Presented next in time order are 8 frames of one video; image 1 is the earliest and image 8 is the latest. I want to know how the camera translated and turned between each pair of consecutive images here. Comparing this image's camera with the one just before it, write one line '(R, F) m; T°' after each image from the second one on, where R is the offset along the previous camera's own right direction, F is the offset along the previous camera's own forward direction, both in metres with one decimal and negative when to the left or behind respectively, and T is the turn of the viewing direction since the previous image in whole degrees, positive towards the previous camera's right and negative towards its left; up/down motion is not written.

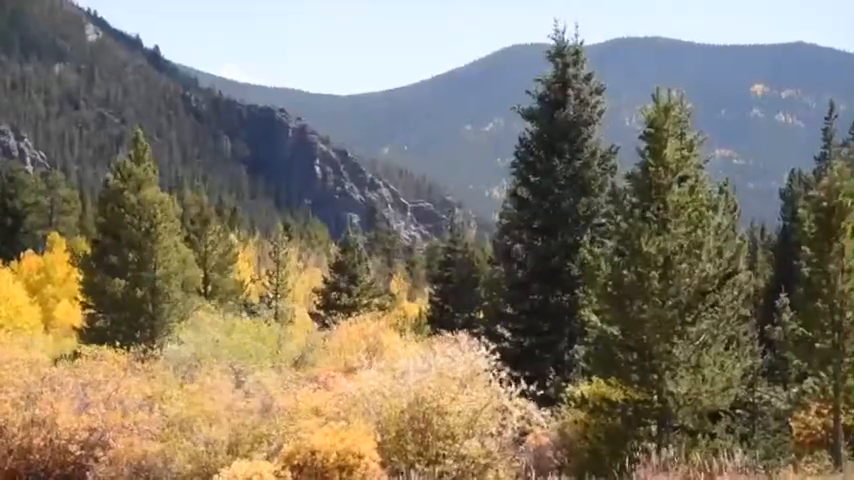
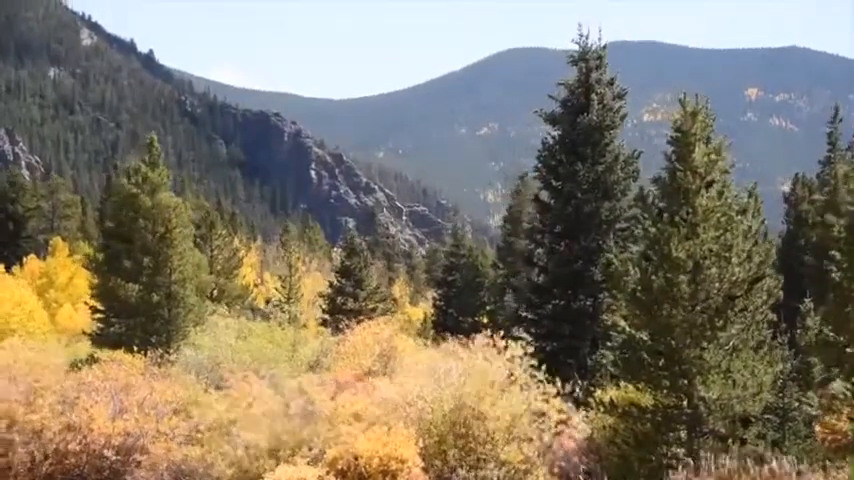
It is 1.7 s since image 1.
(-0.4, 0.0) m; -1°
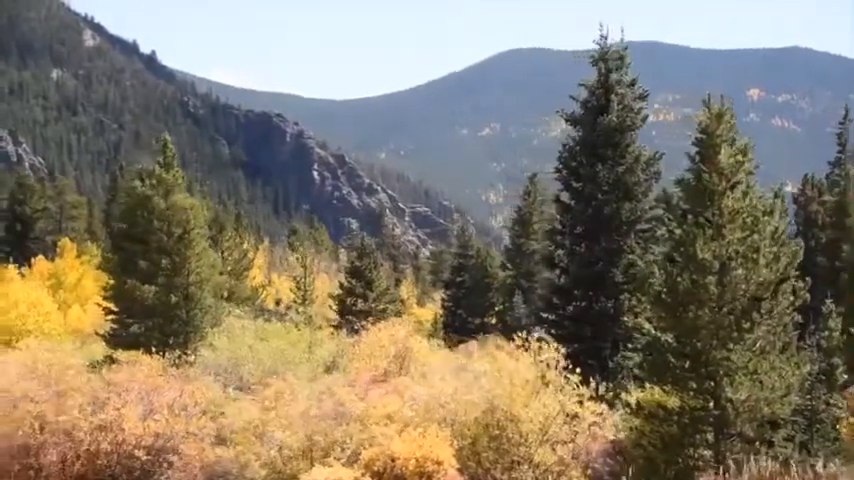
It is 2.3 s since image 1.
(-0.3, 0.0) m; -1°
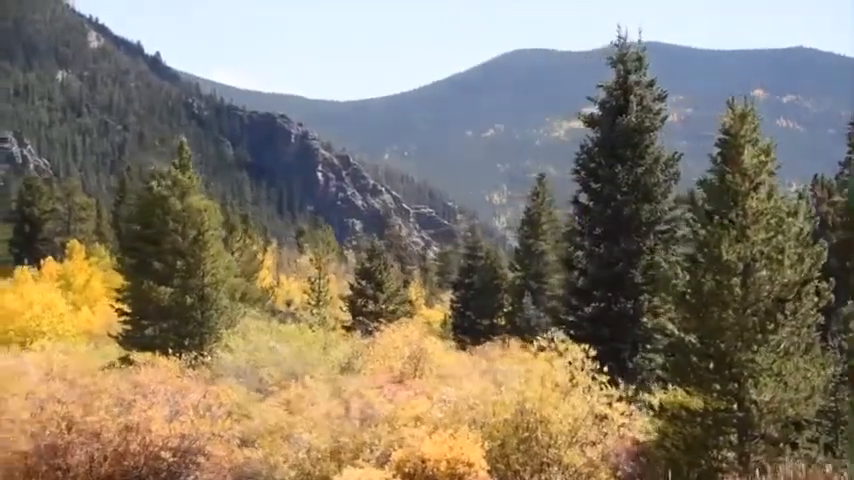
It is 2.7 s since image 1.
(-0.2, 0.0) m; -1°
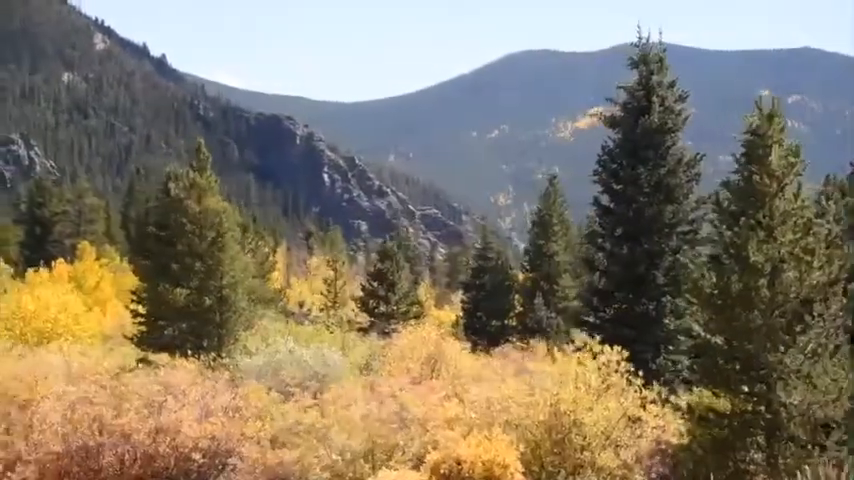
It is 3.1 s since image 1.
(-0.2, 0.0) m; -1°
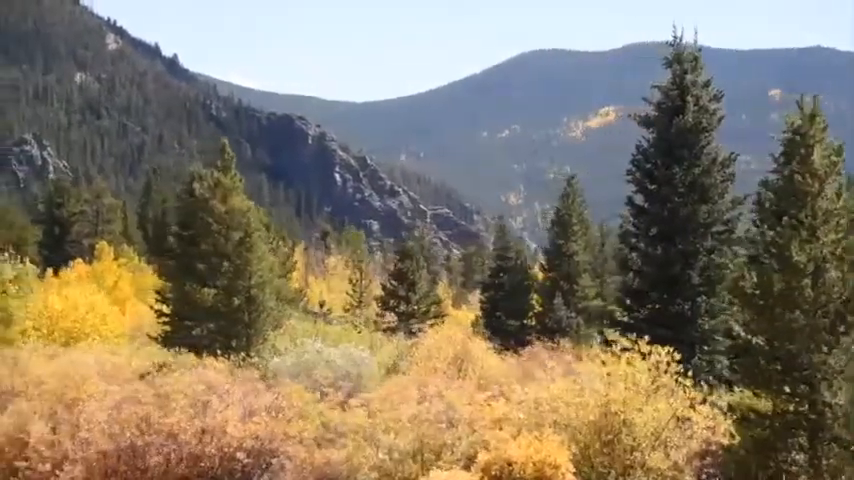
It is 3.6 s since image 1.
(-0.3, 0.0) m; -1°
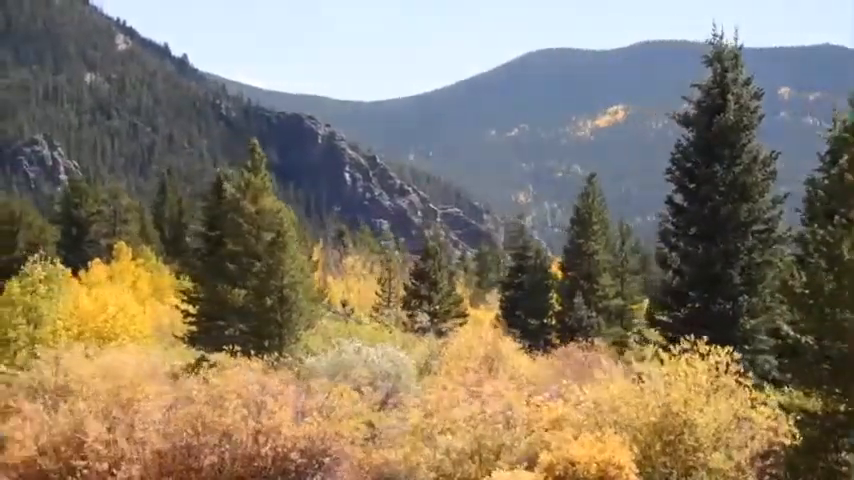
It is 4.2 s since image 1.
(-0.4, 0.0) m; -1°
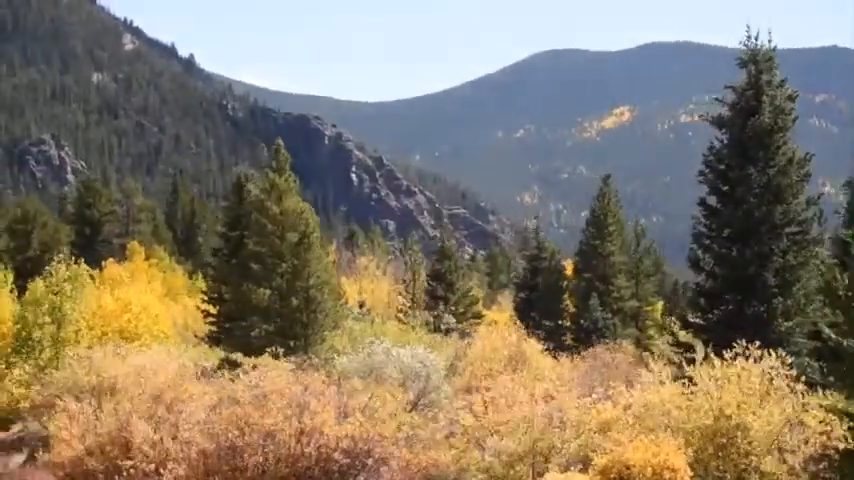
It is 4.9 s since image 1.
(-0.4, 0.0) m; -1°
